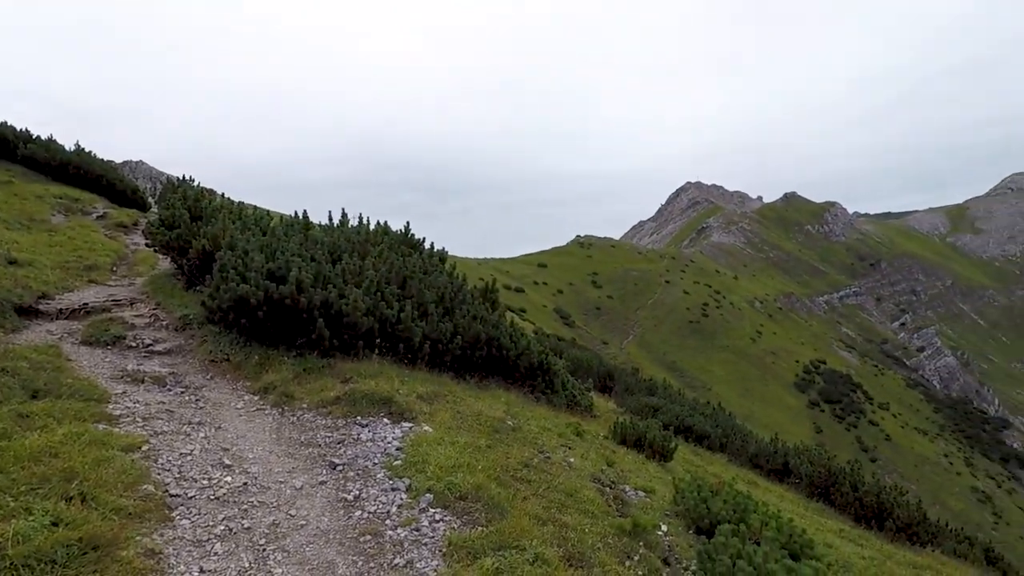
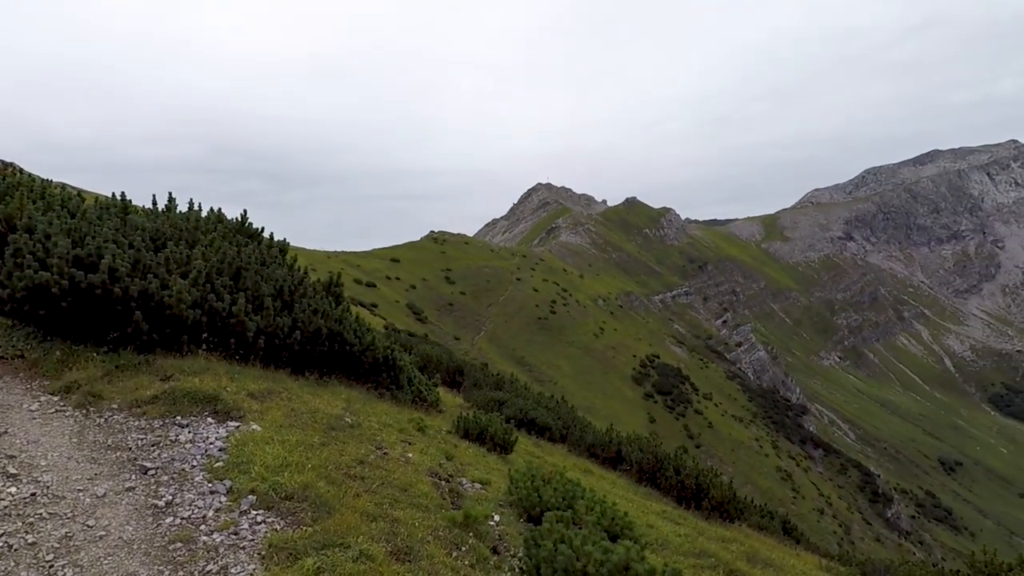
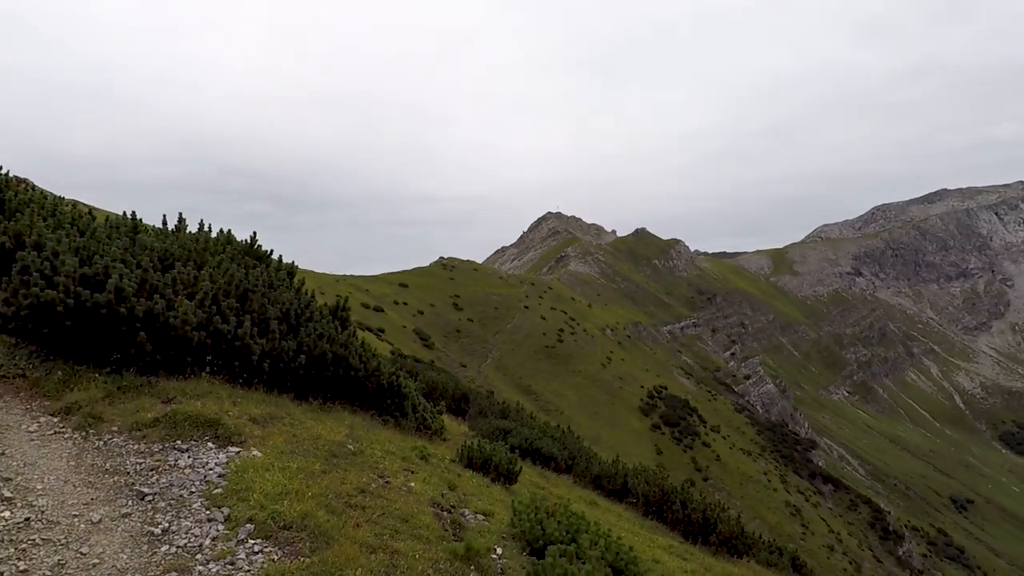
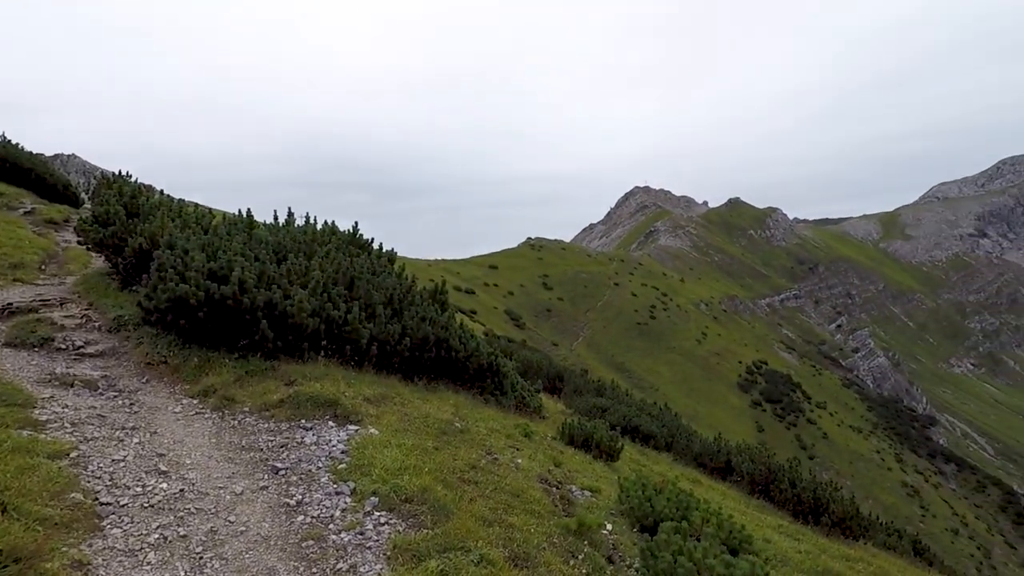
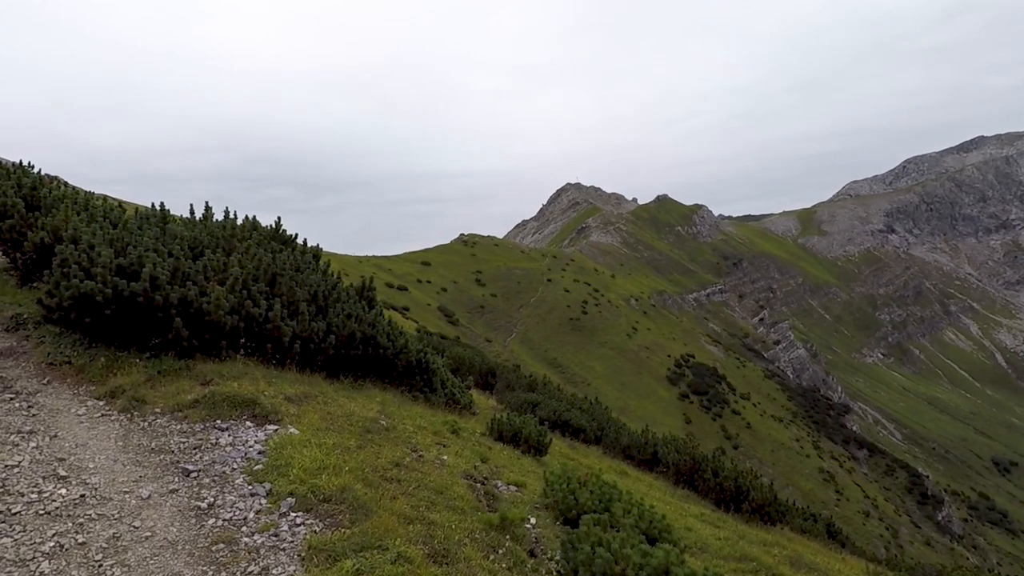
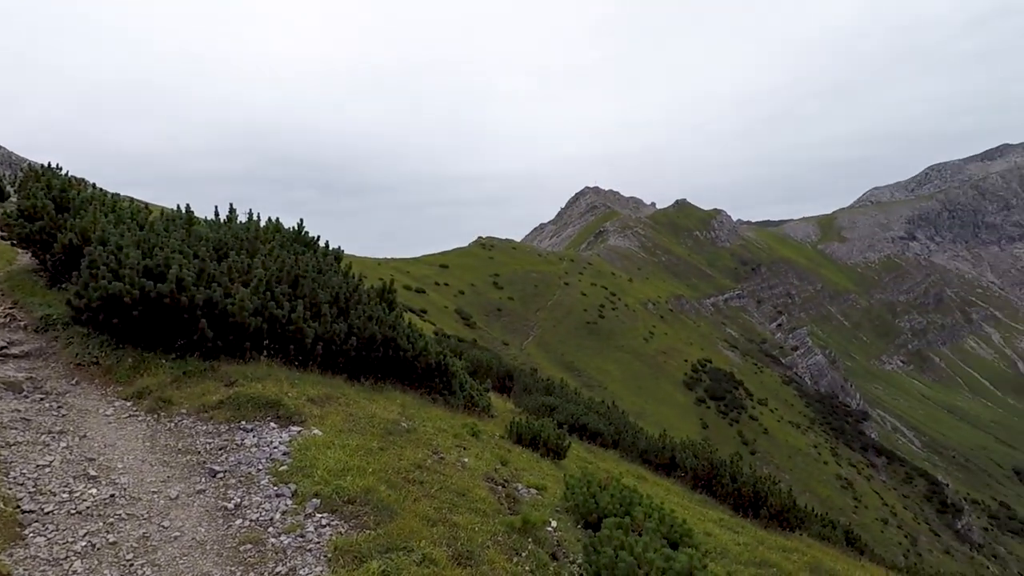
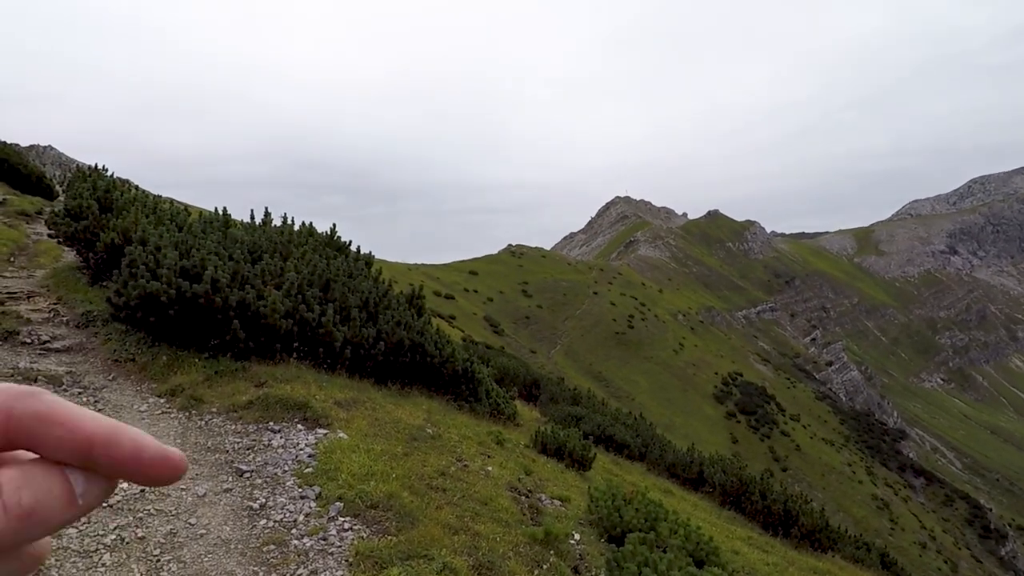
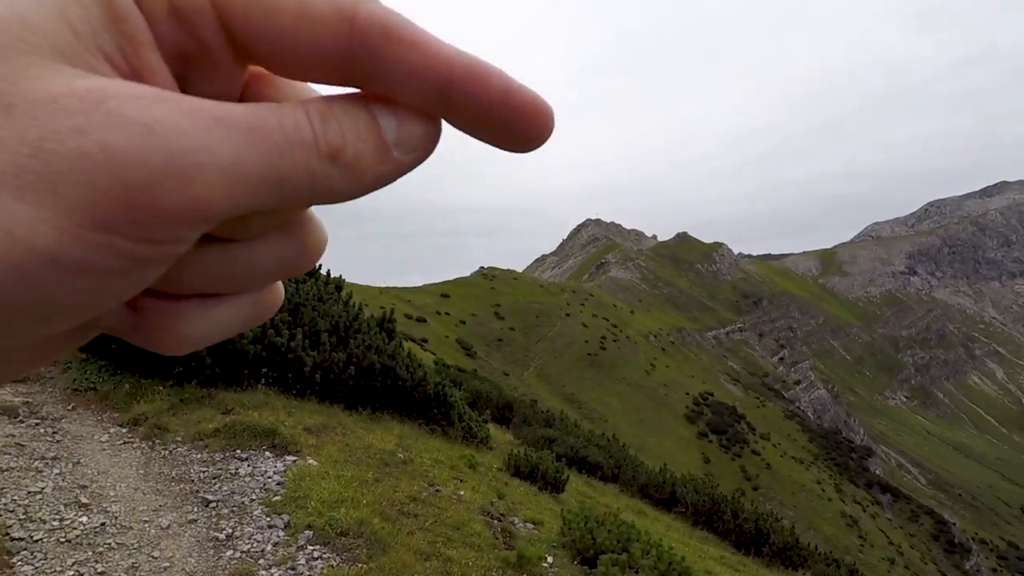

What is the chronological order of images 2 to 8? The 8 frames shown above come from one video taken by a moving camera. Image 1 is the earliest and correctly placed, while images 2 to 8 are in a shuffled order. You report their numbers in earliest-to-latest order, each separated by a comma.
4, 6, 2, 5, 7, 8, 3
